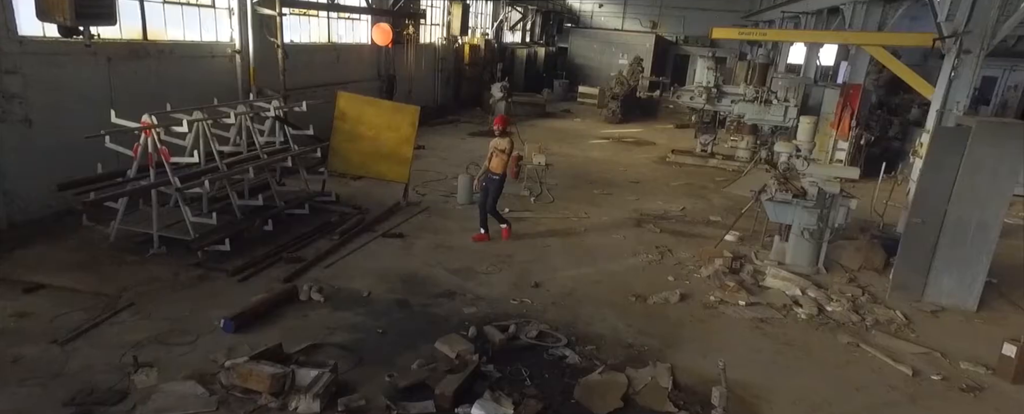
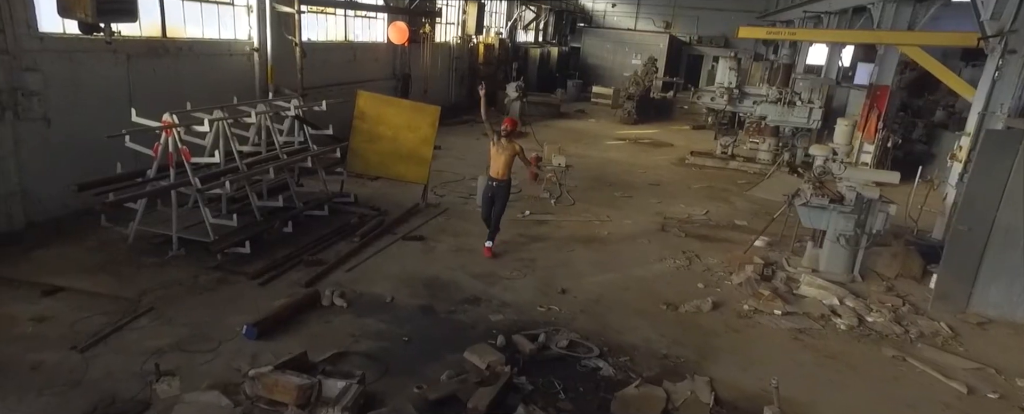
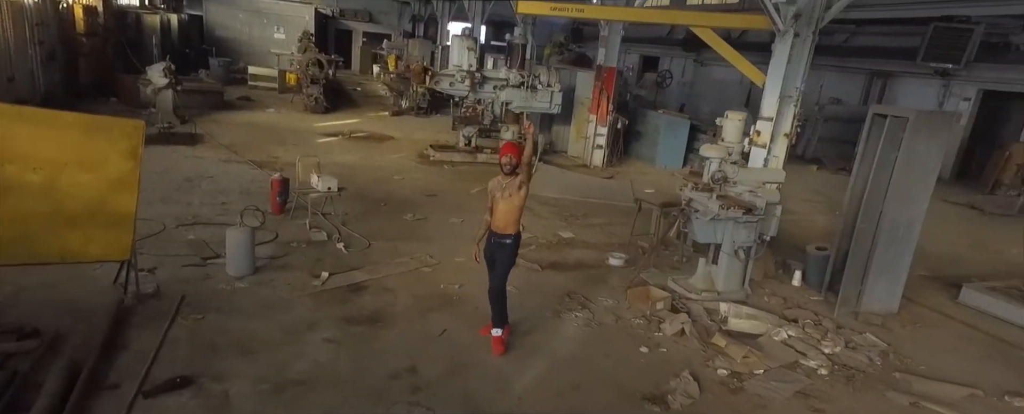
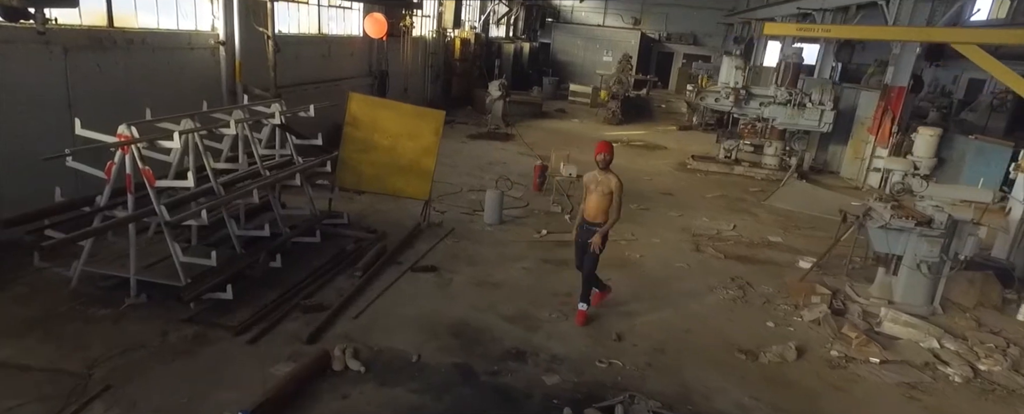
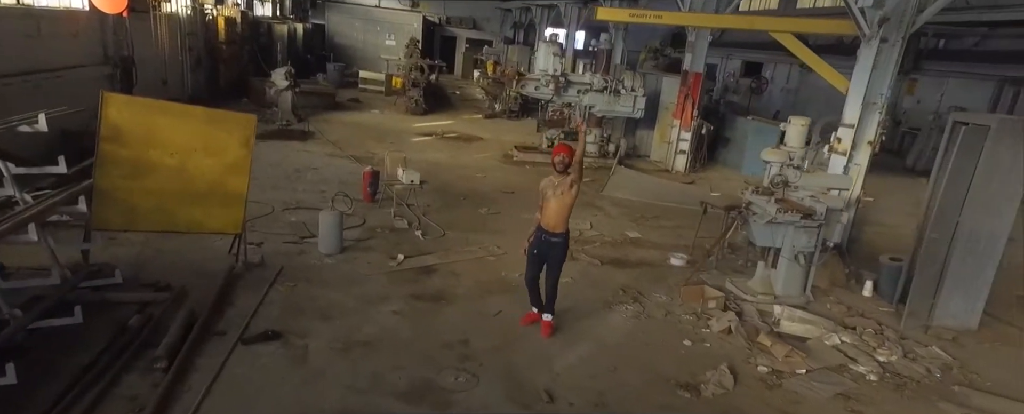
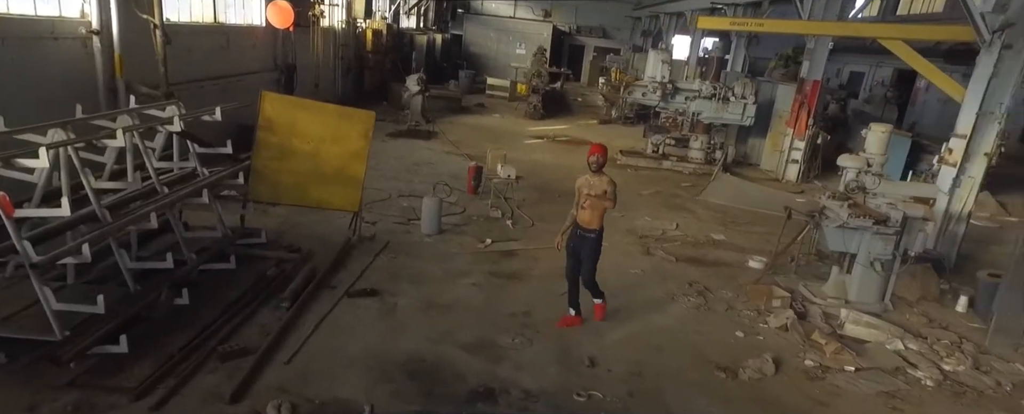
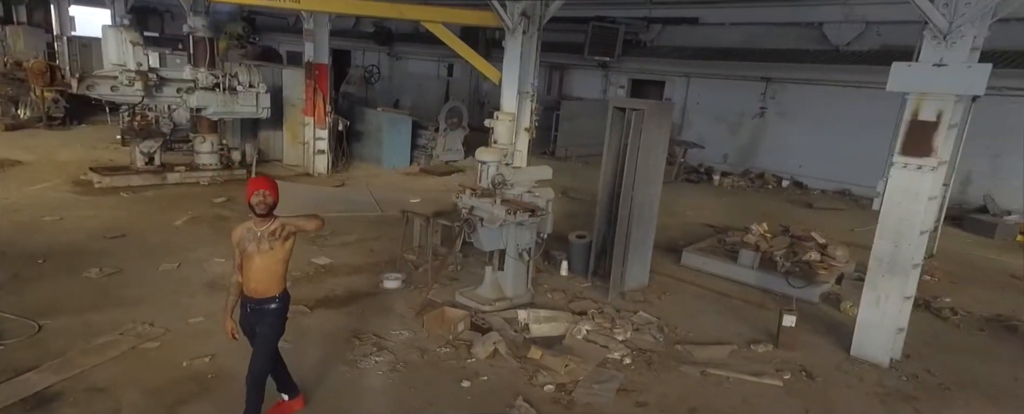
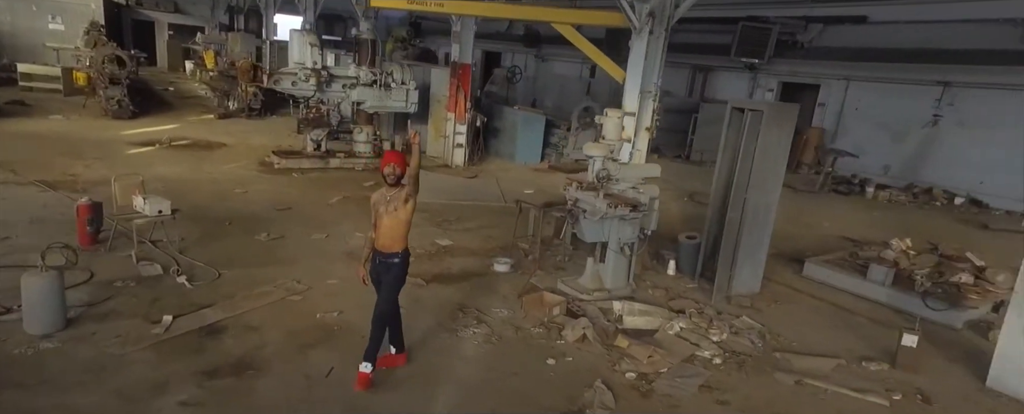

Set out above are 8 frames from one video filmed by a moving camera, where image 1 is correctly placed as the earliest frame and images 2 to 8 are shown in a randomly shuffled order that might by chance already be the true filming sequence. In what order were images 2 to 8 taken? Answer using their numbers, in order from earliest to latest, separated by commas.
2, 4, 6, 5, 3, 8, 7
